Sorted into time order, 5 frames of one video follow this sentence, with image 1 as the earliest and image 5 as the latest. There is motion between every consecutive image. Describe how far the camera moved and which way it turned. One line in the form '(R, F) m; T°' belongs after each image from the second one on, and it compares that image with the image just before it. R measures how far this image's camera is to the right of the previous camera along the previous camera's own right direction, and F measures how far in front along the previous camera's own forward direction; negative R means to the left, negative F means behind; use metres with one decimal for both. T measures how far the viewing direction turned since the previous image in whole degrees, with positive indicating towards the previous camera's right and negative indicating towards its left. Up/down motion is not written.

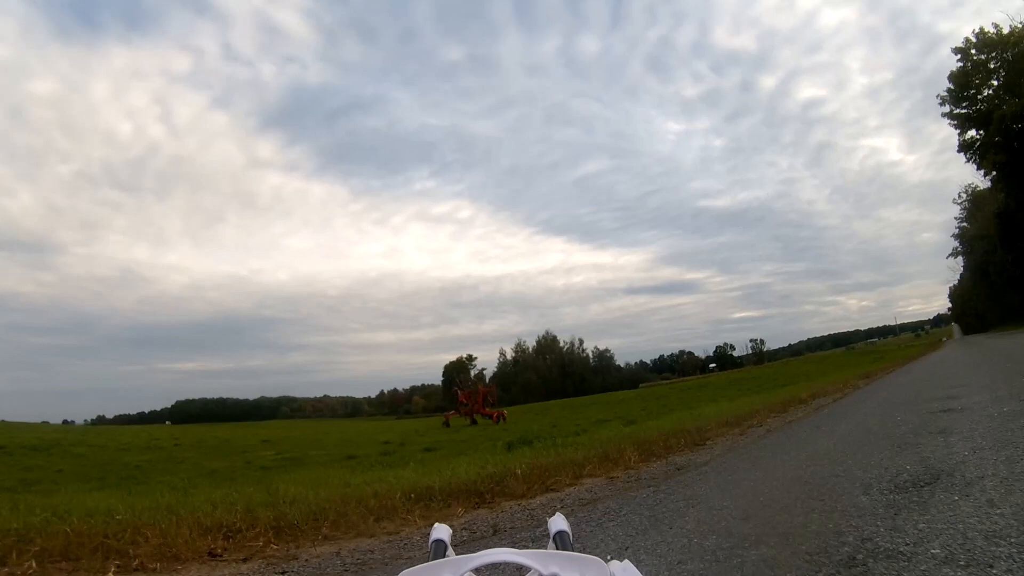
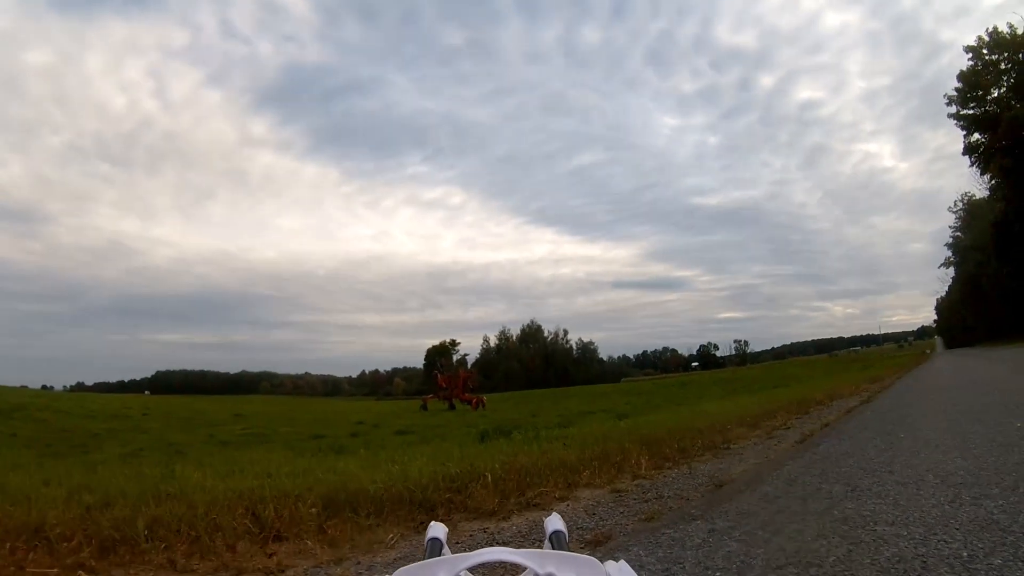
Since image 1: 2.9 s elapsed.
(+0.1, +2.9) m; +1°
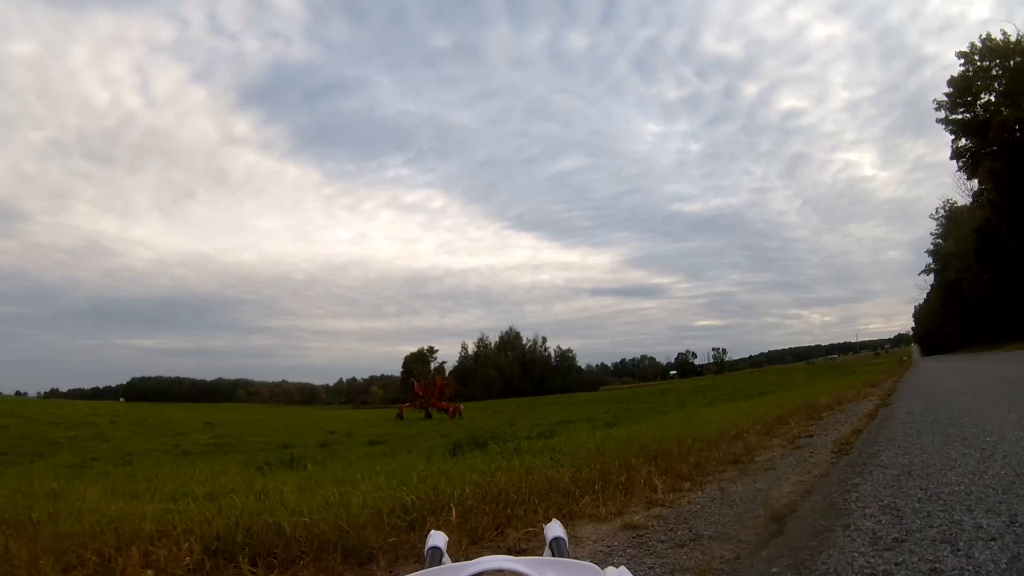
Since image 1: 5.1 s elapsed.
(0.0, +2.0) m; +2°
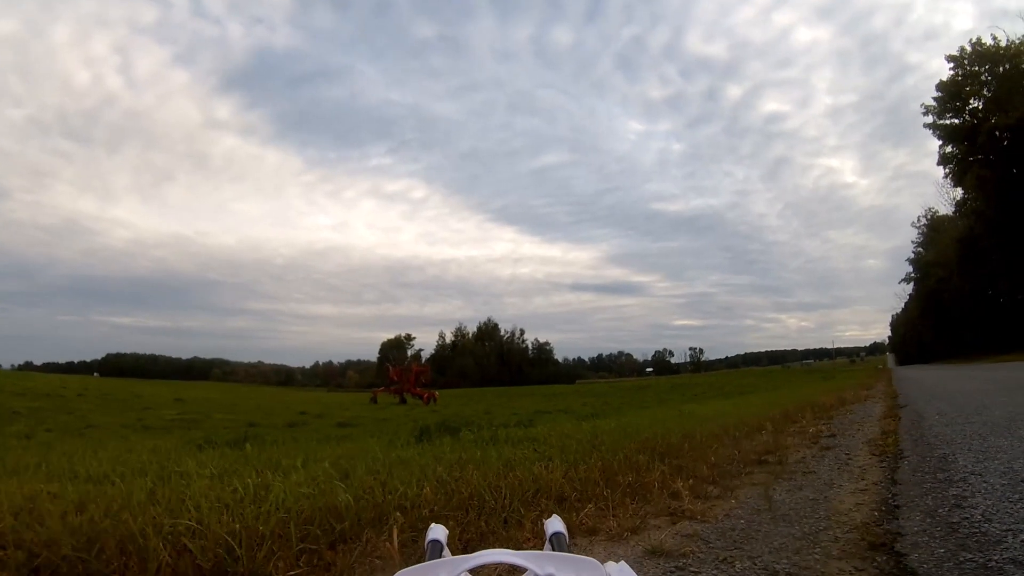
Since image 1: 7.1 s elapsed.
(-0.1, +1.7) m; +2°
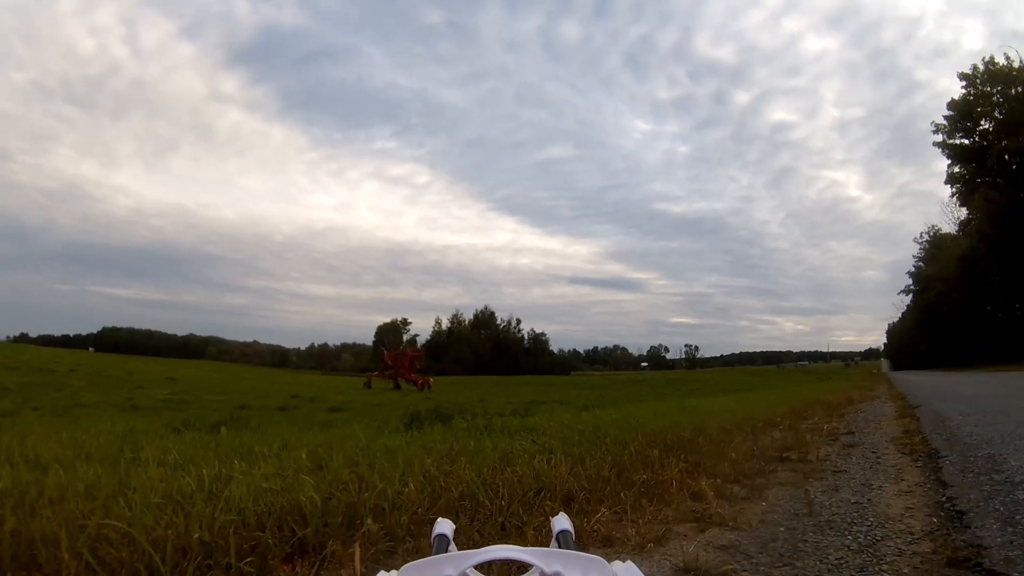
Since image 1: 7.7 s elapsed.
(-0.1, +0.7) m; 0°
